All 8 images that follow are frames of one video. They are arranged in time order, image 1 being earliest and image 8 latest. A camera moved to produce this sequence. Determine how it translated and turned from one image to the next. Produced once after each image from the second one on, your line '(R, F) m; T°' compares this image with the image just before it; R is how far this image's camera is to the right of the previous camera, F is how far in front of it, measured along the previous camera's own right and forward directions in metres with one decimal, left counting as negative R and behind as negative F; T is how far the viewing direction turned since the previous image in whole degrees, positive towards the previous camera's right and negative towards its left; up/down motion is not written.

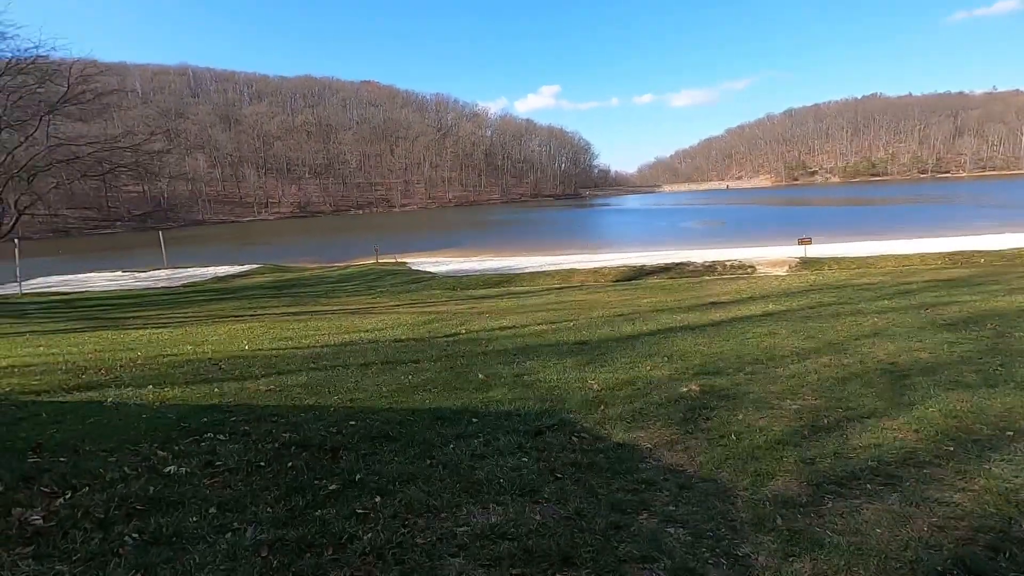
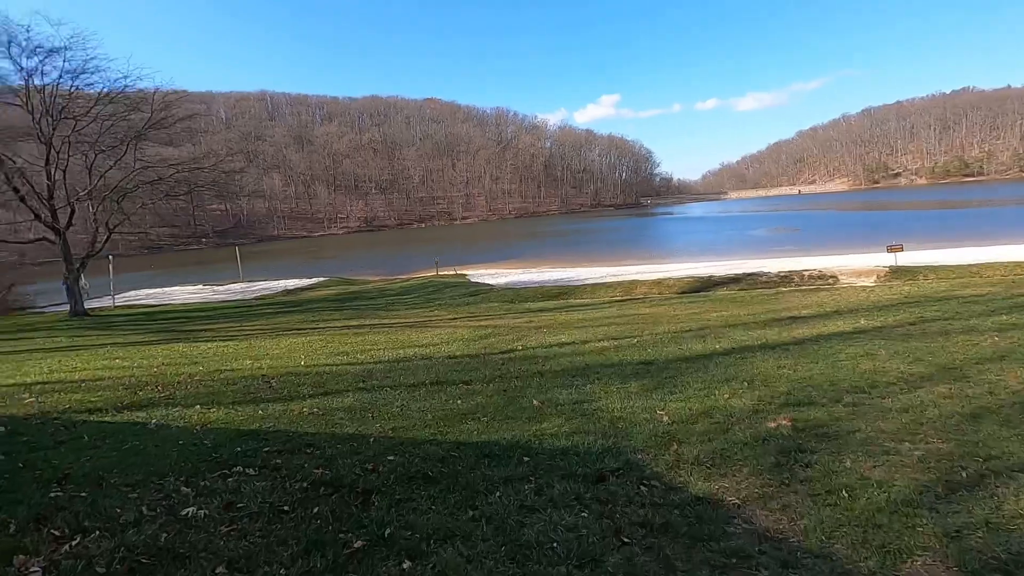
(0.0, +0.4) m; -6°
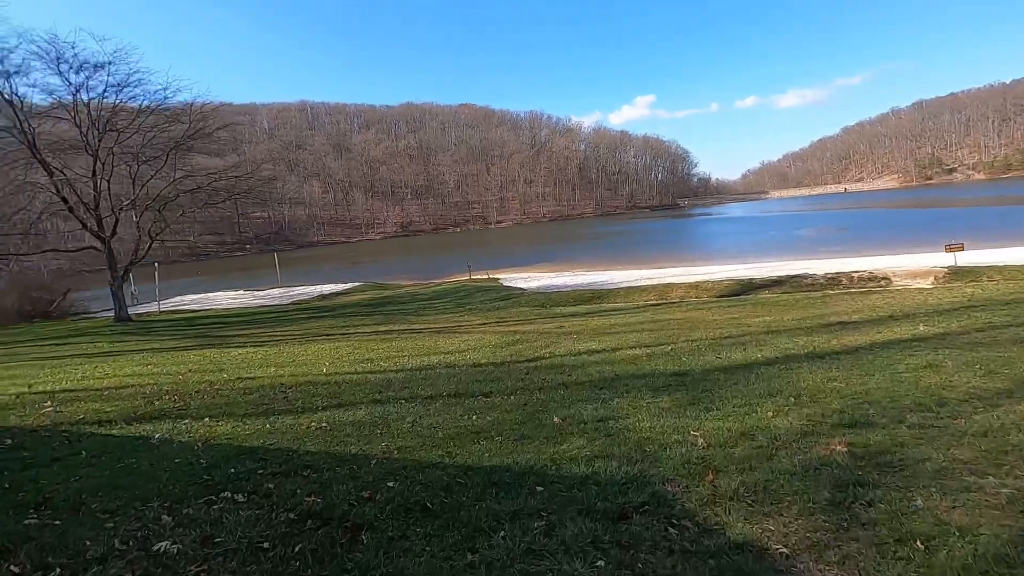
(+0.1, +0.3) m; -4°
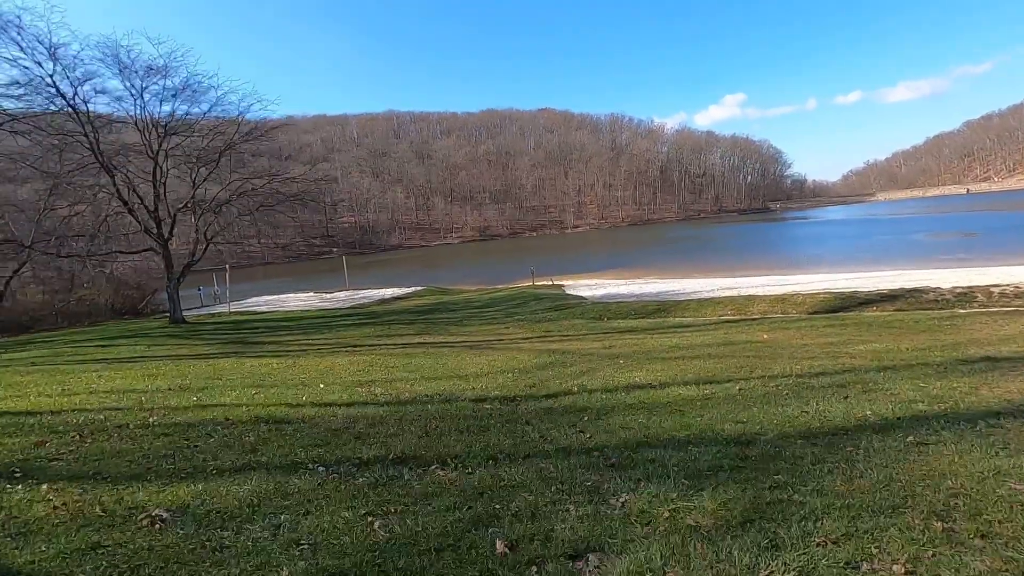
(+0.7, +1.7) m; -8°
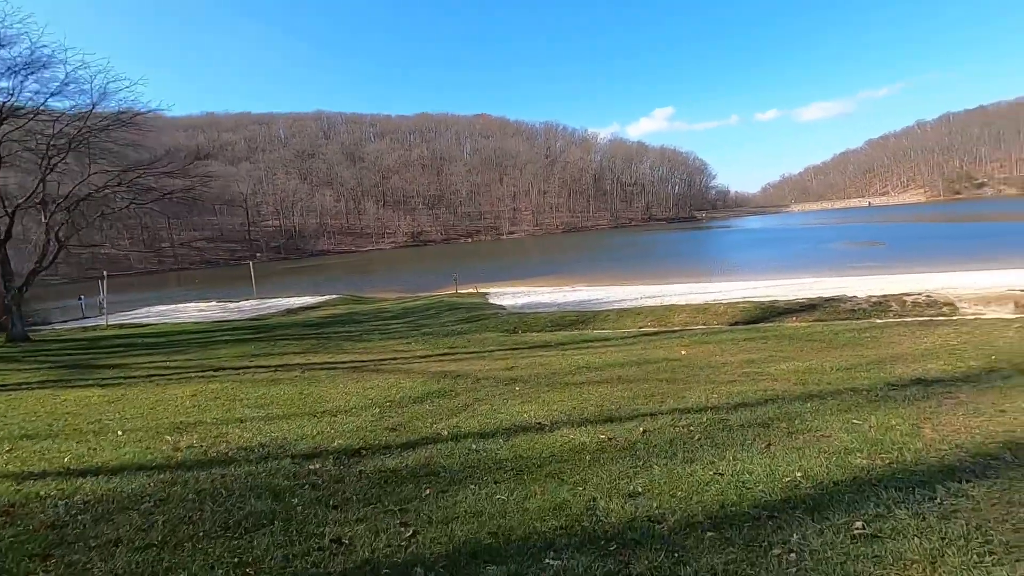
(+0.8, +1.4) m; +7°
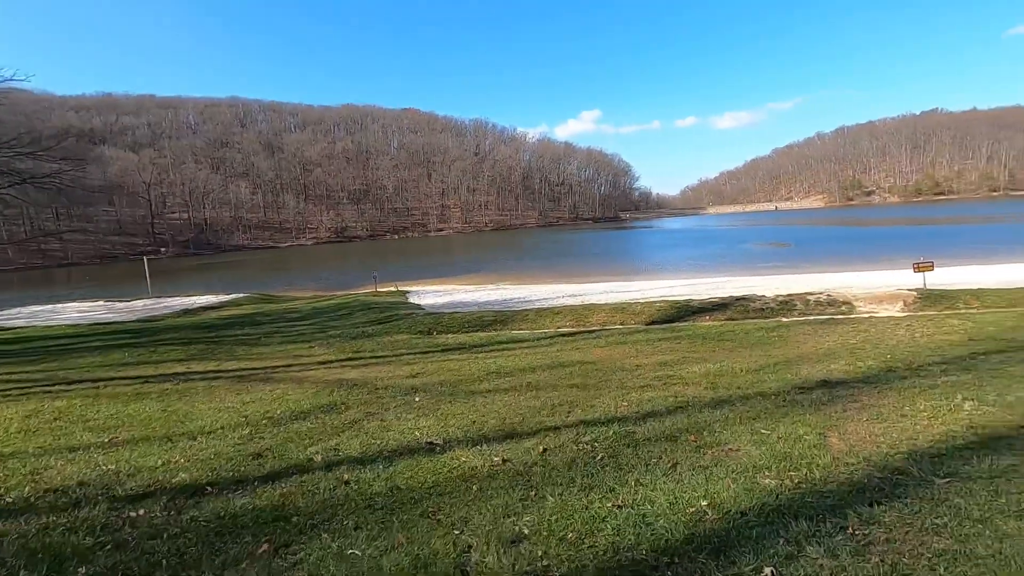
(+0.4, +0.6) m; +8°
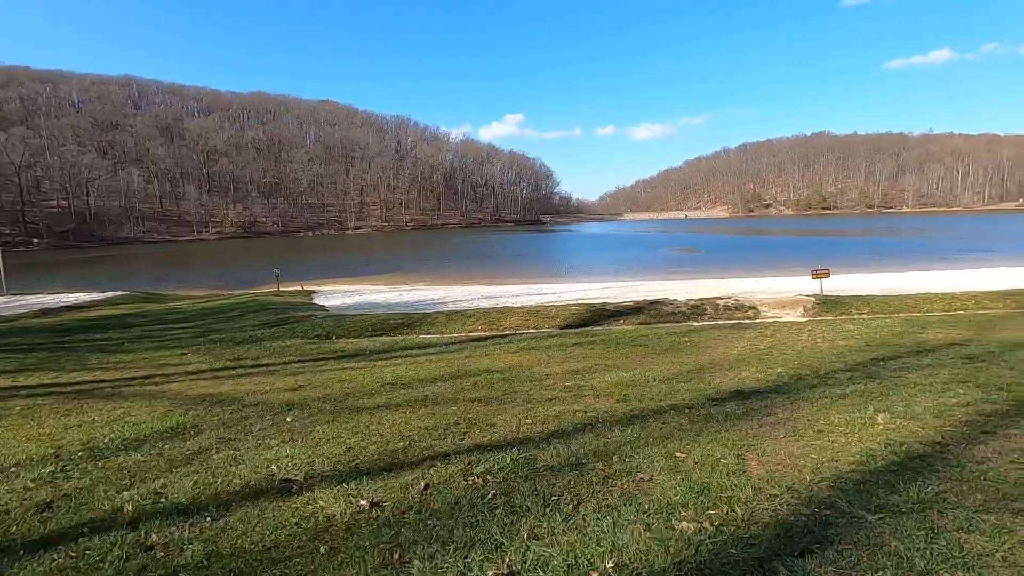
(+0.3, +0.7) m; +8°
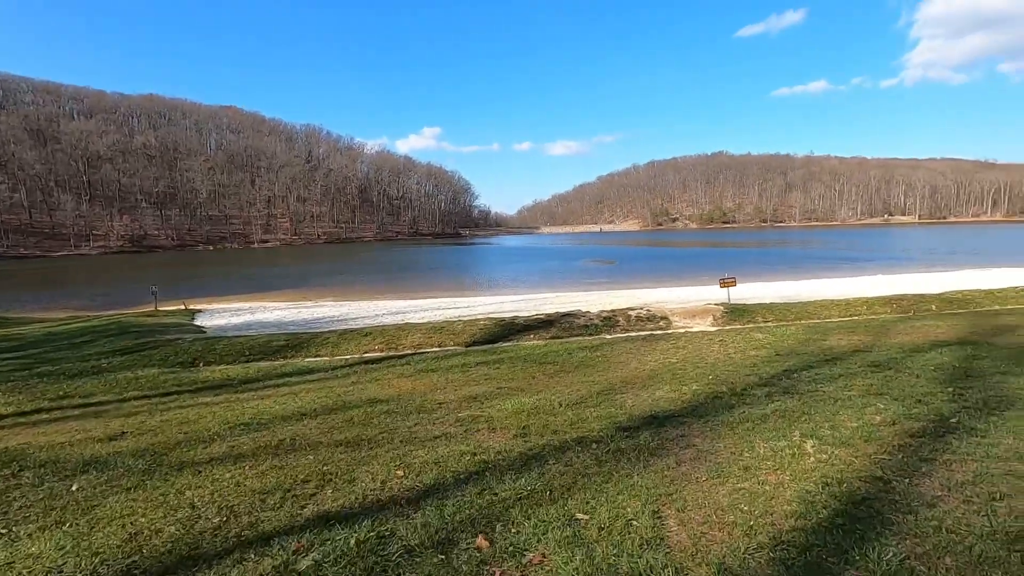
(+0.4, +0.9) m; +8°
